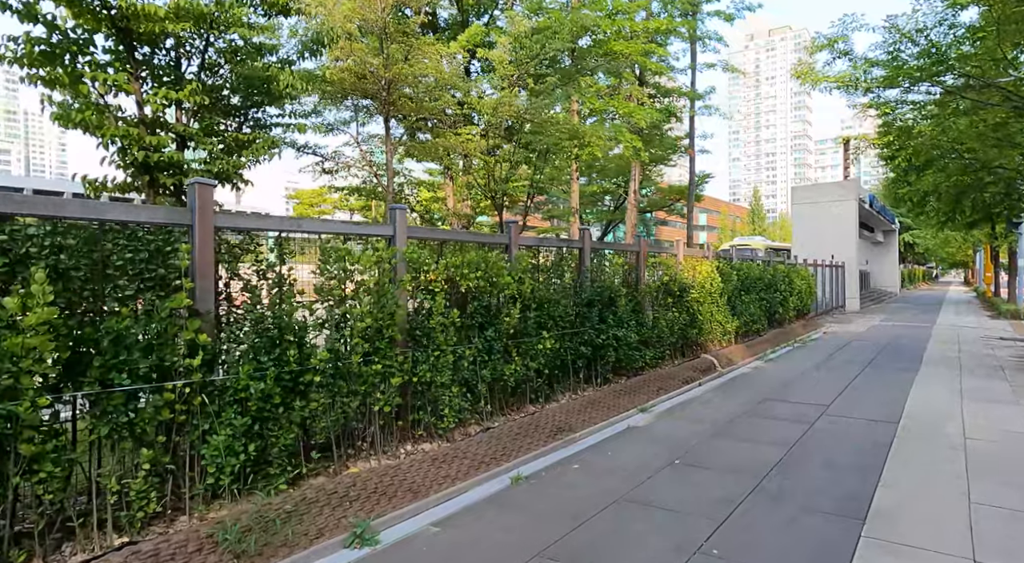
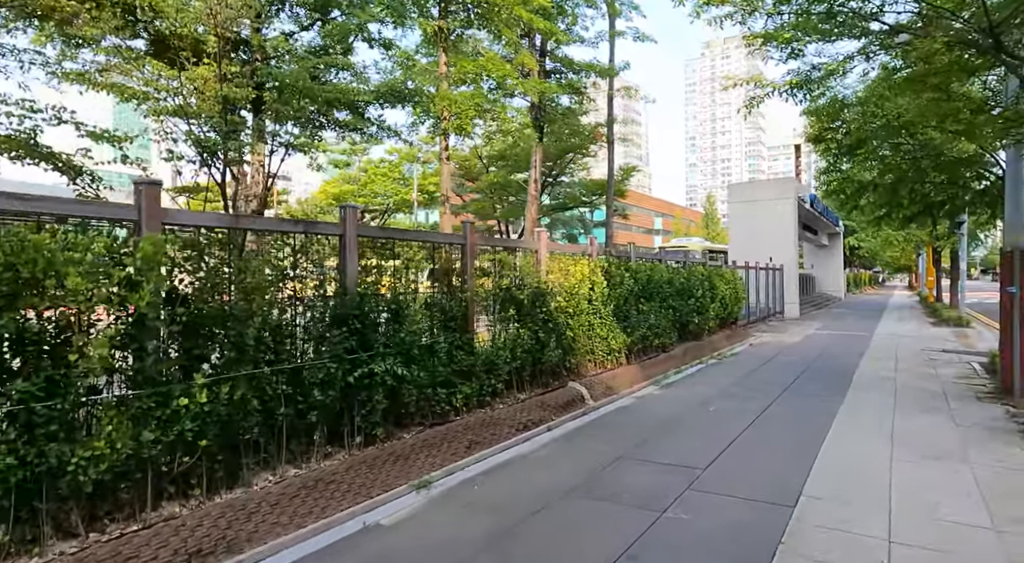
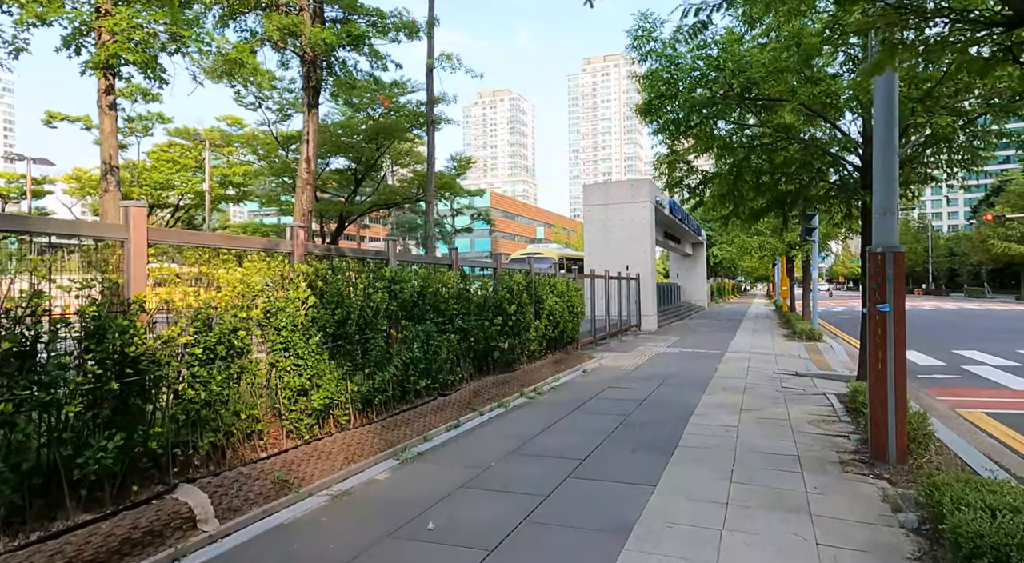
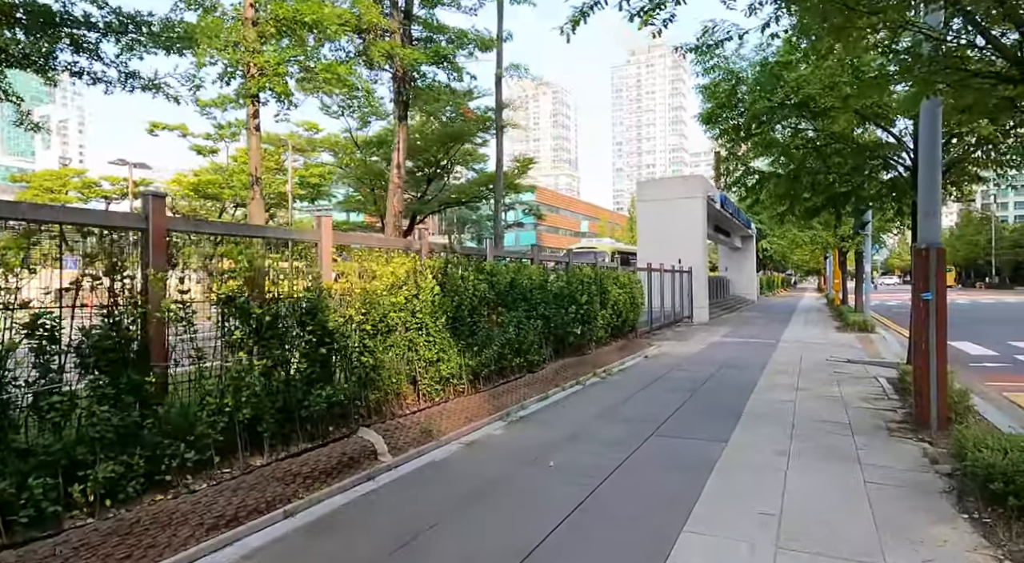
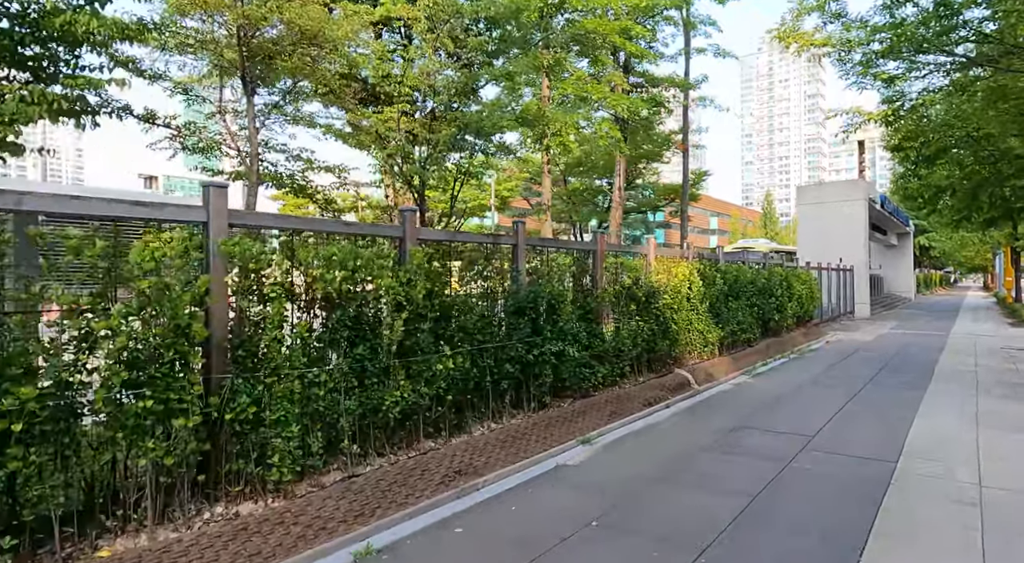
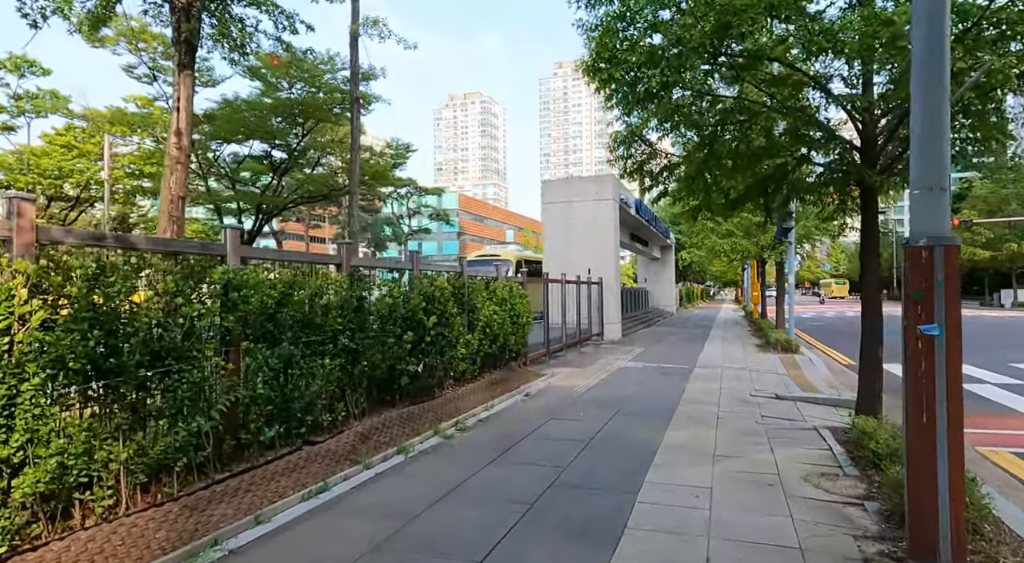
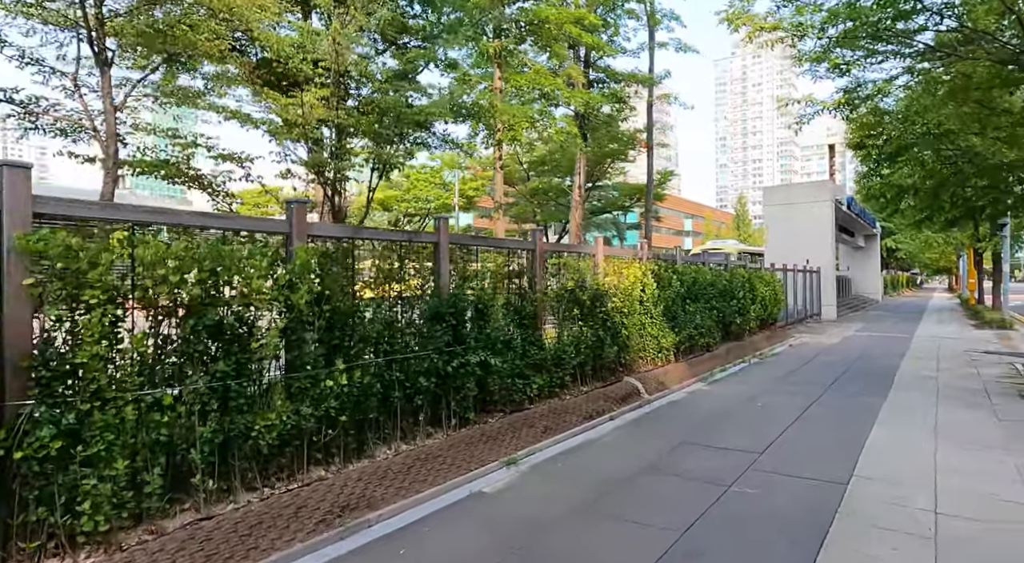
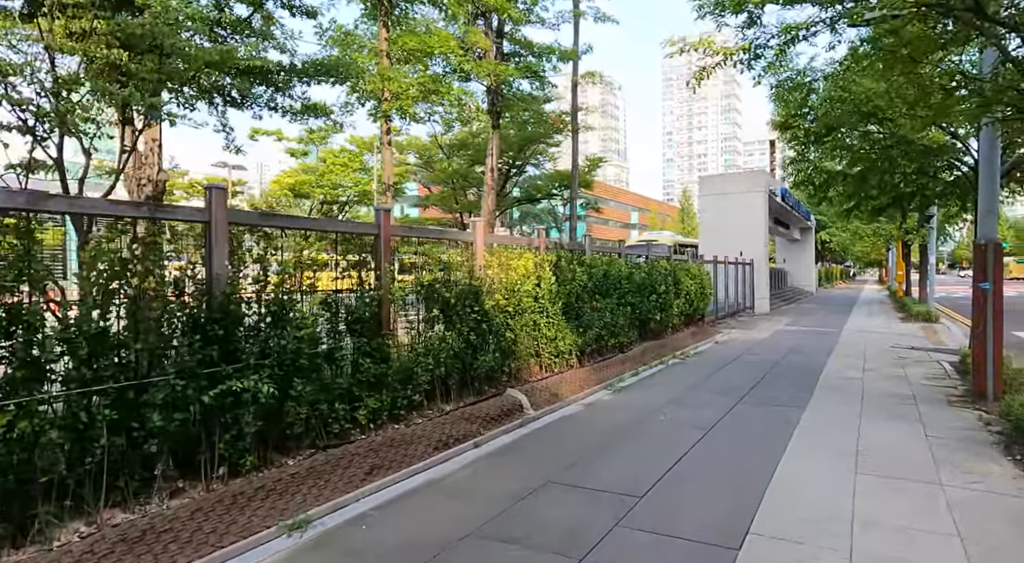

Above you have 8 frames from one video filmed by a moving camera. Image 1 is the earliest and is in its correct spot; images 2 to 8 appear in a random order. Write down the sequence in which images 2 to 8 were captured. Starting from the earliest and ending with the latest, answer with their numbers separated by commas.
5, 7, 2, 8, 4, 3, 6
